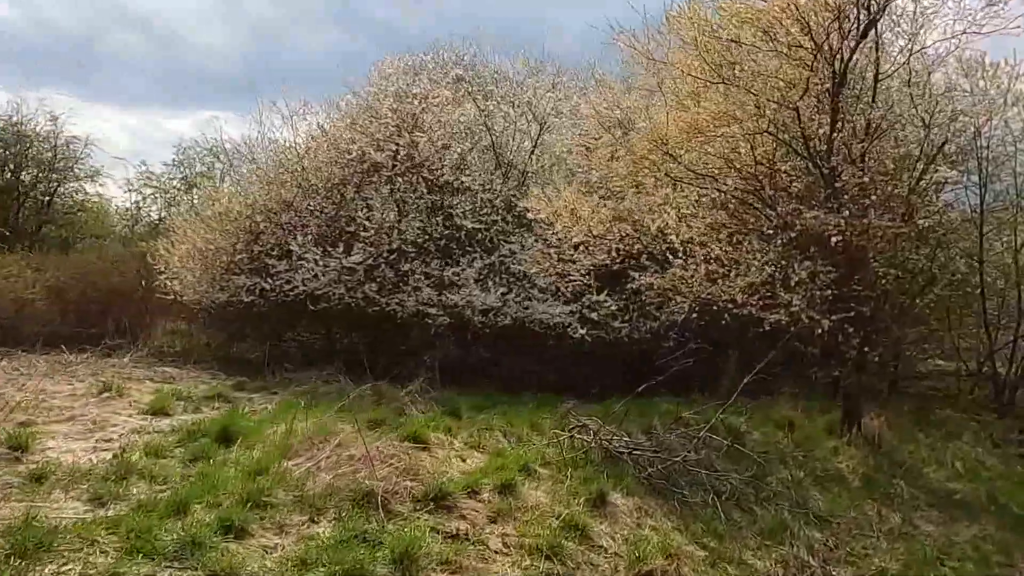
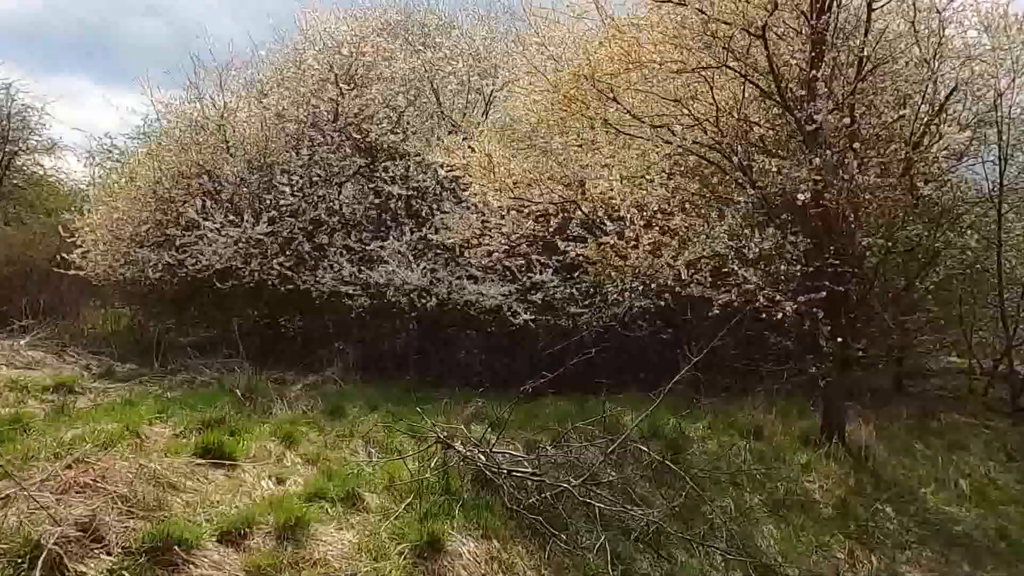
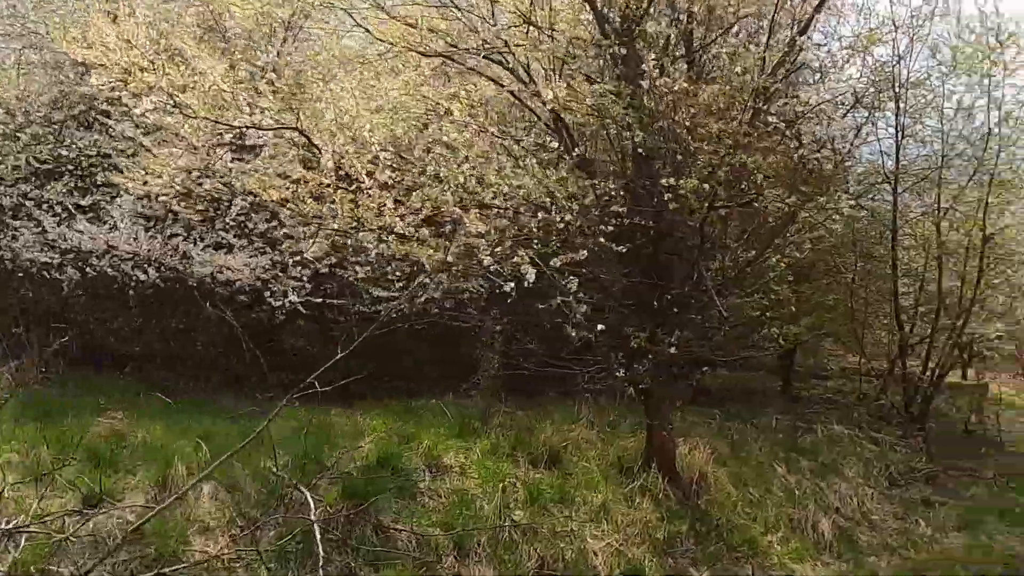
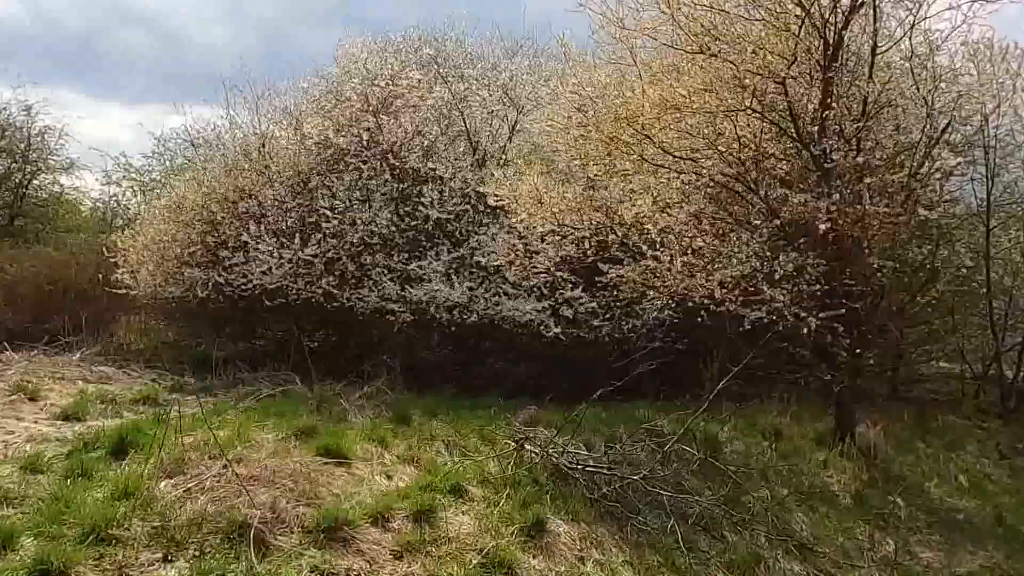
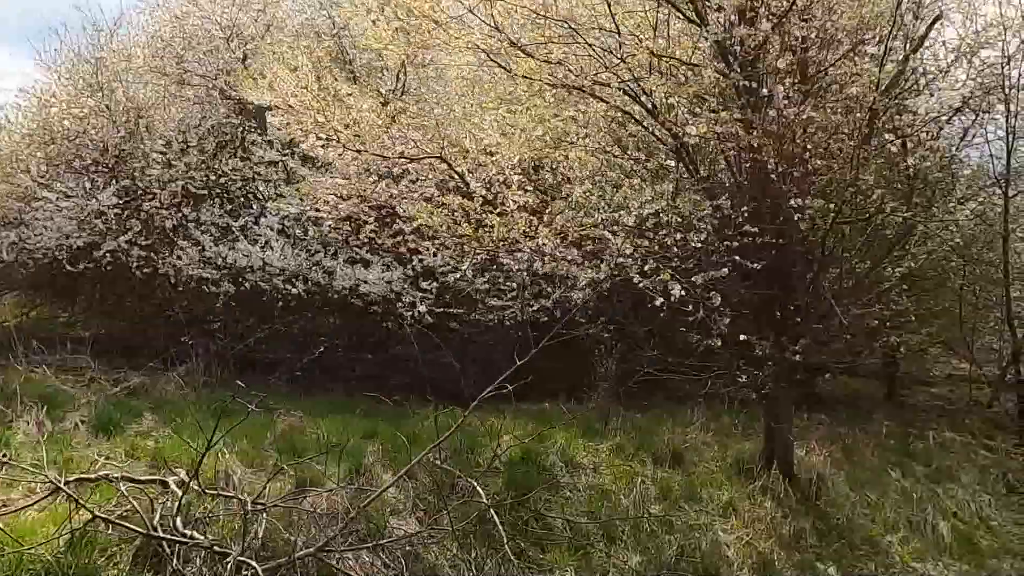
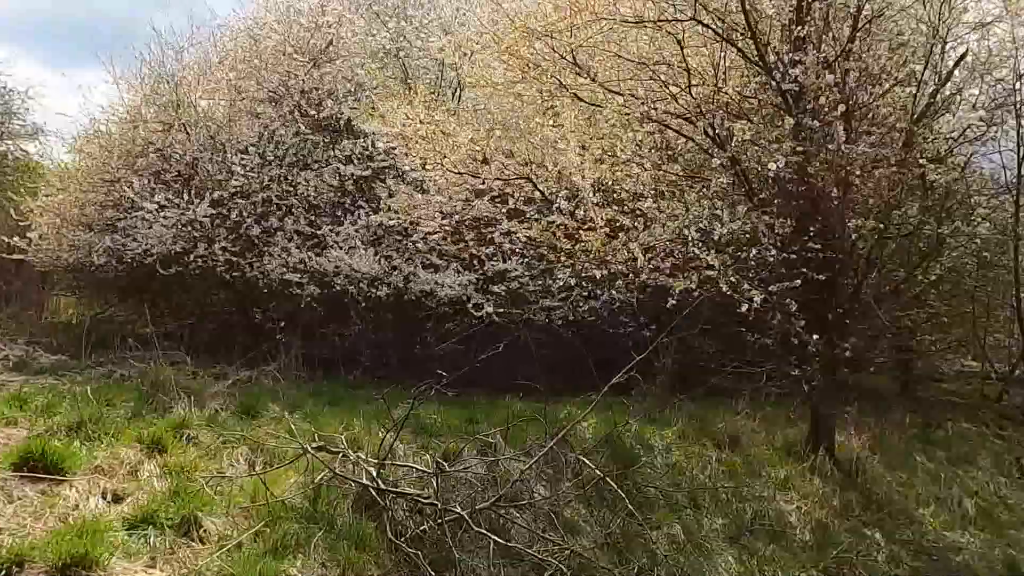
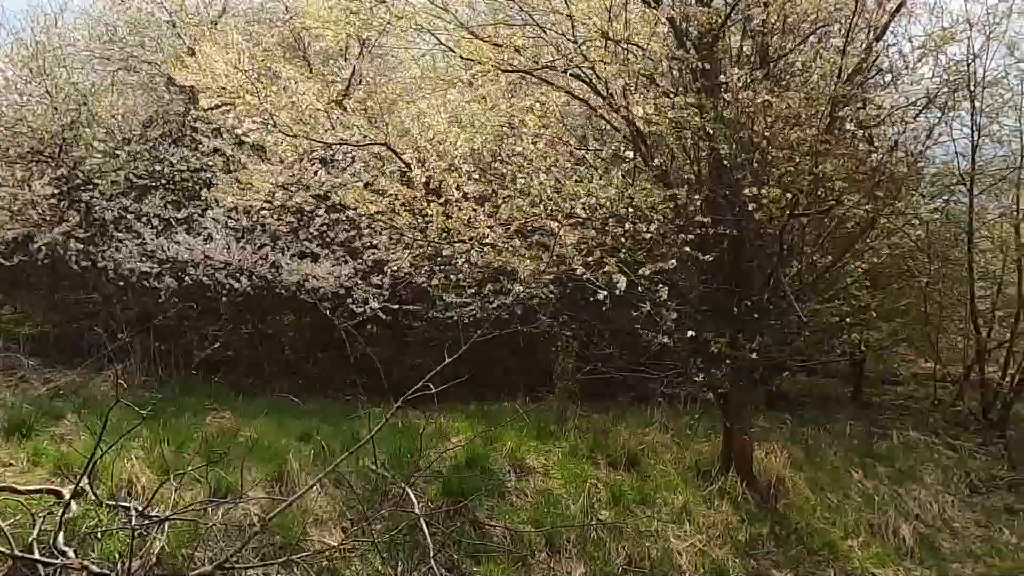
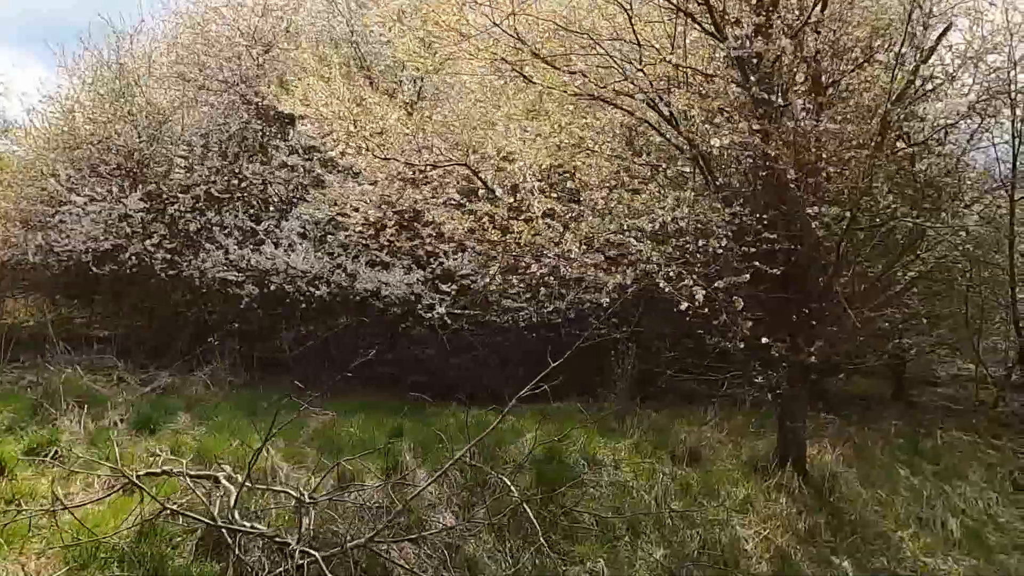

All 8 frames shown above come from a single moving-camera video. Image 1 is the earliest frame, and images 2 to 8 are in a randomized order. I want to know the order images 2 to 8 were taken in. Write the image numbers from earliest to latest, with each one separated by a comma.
4, 2, 6, 8, 5, 7, 3
